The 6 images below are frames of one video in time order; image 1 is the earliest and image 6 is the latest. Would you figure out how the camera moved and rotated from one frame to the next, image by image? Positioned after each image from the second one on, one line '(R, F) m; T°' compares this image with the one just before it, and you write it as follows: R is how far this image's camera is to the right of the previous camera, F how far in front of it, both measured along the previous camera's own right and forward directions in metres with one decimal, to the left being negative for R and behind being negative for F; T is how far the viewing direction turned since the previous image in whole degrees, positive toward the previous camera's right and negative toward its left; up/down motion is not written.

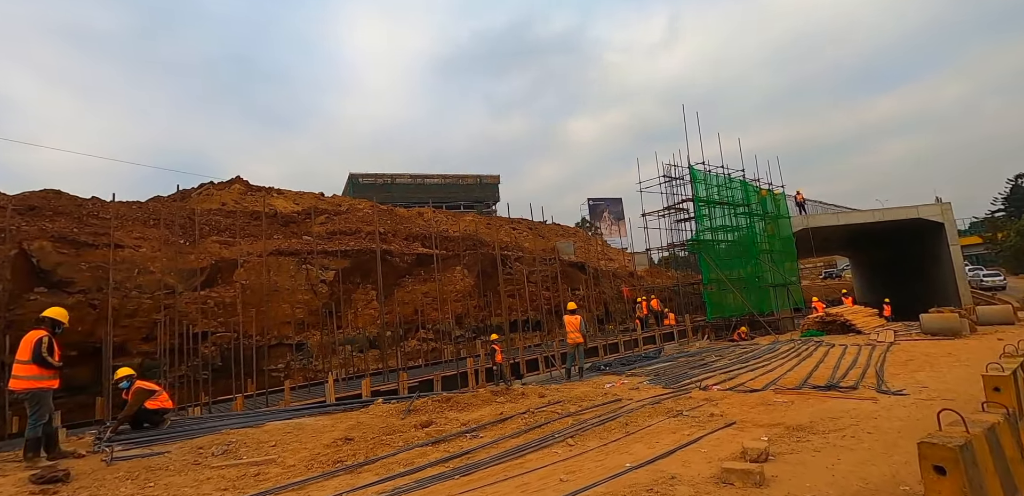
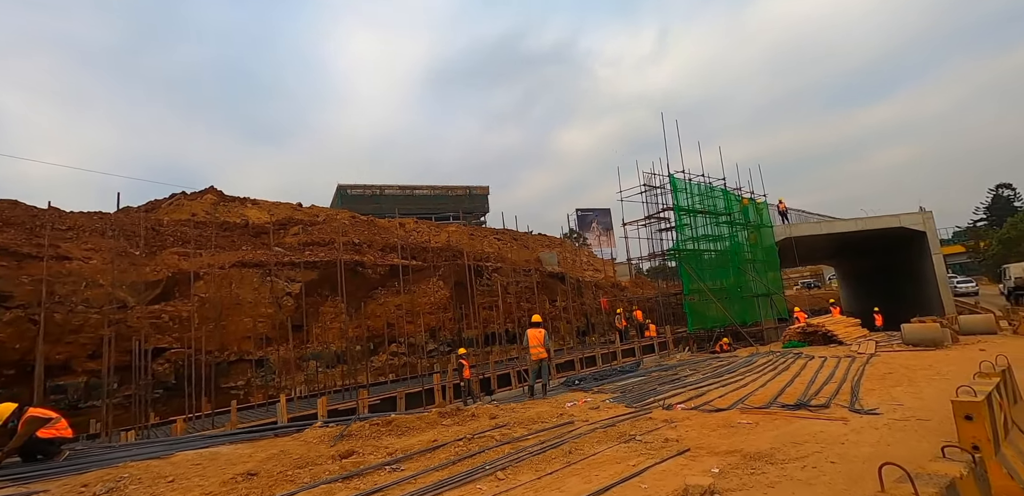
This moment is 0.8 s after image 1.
(+0.5, +0.4) m; +1°
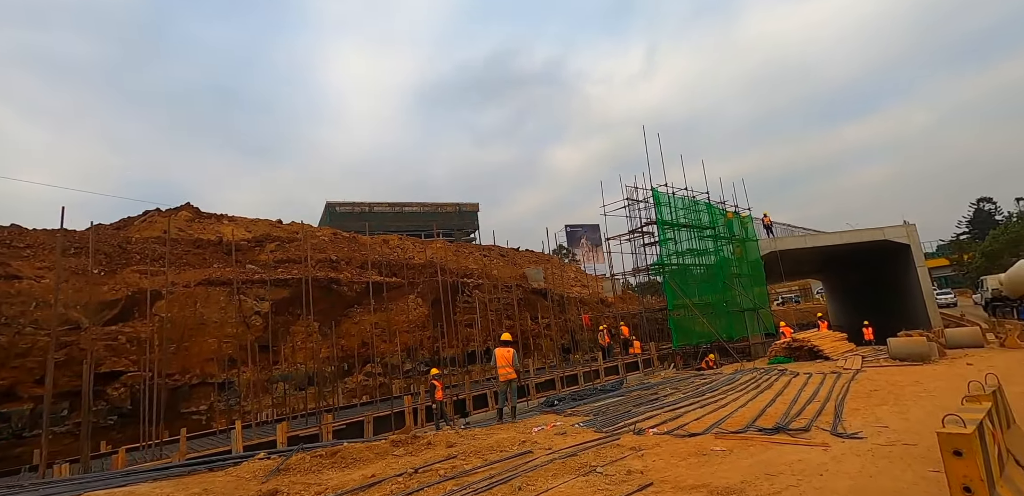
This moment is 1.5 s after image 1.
(+0.4, +0.4) m; +1°
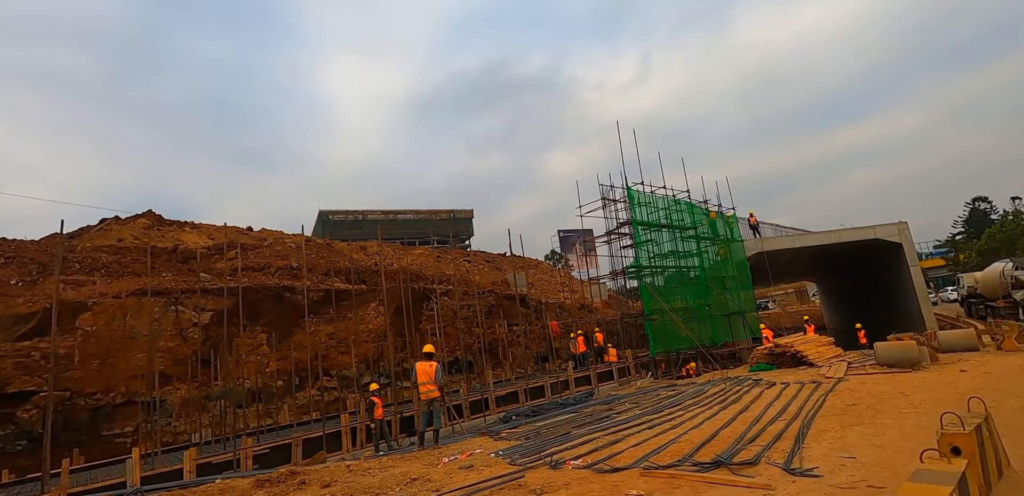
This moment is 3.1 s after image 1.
(+1.0, +1.0) m; 0°
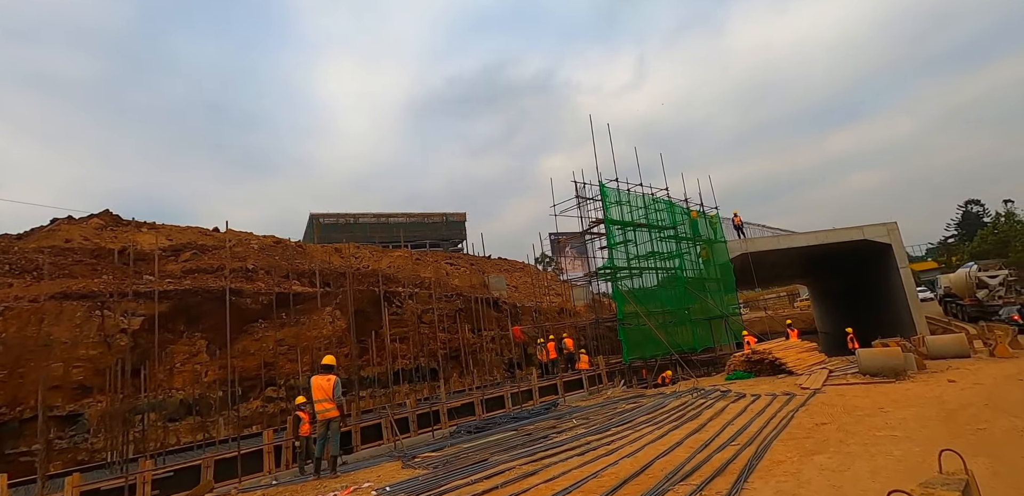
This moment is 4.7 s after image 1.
(+0.9, +0.9) m; 0°
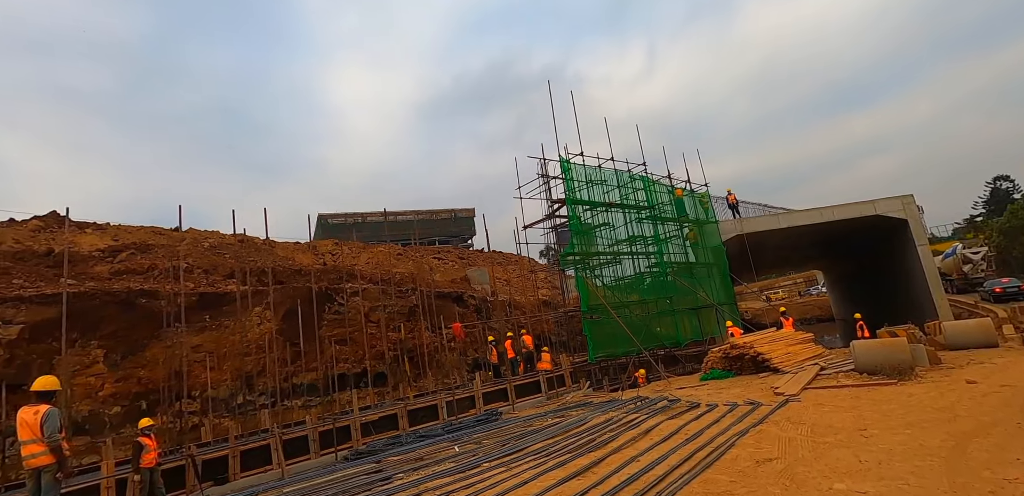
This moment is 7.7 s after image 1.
(+1.8, +1.8) m; -2°
